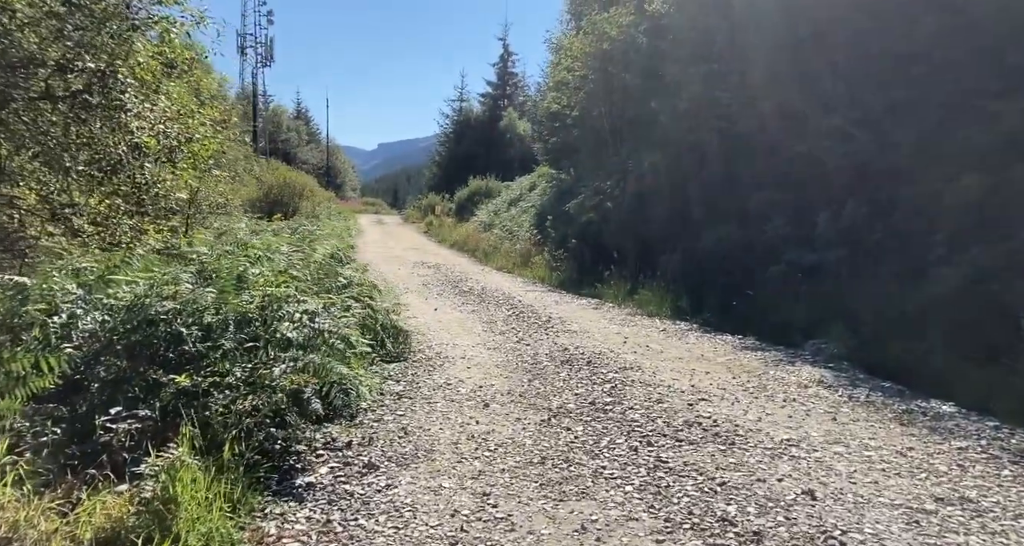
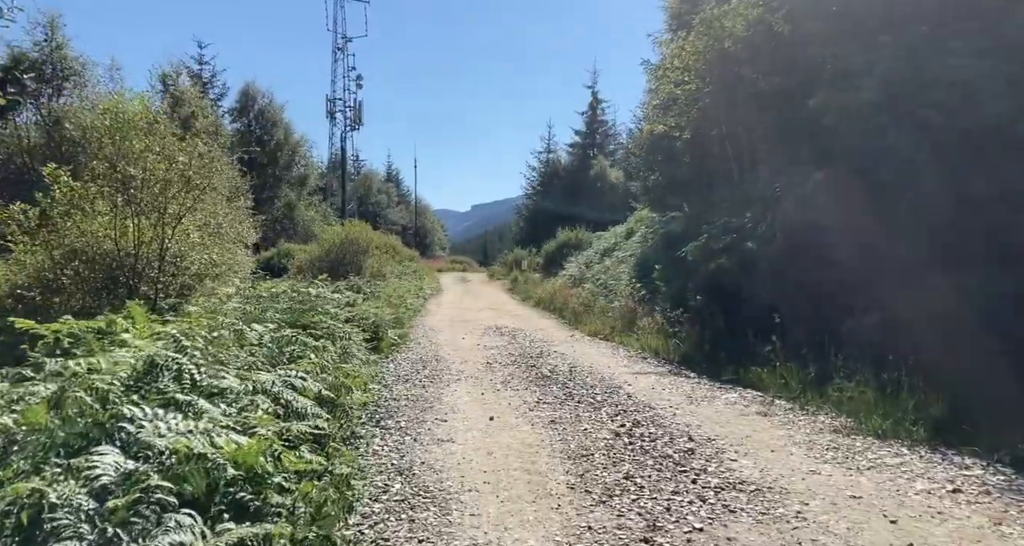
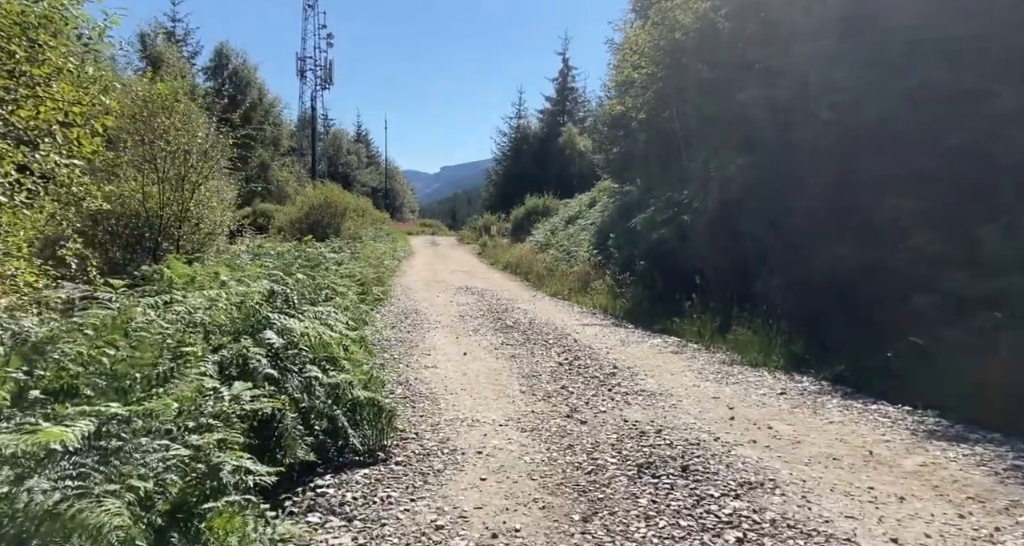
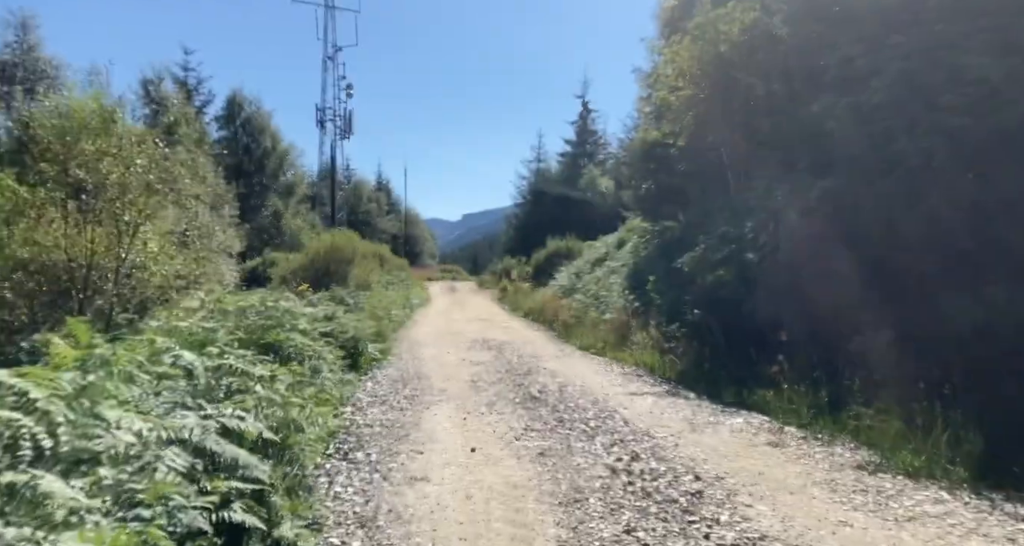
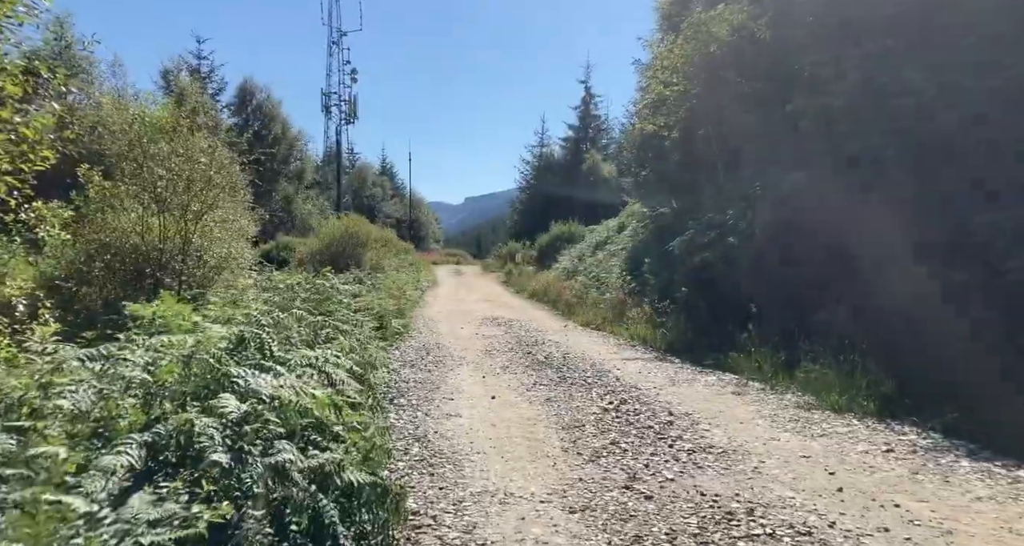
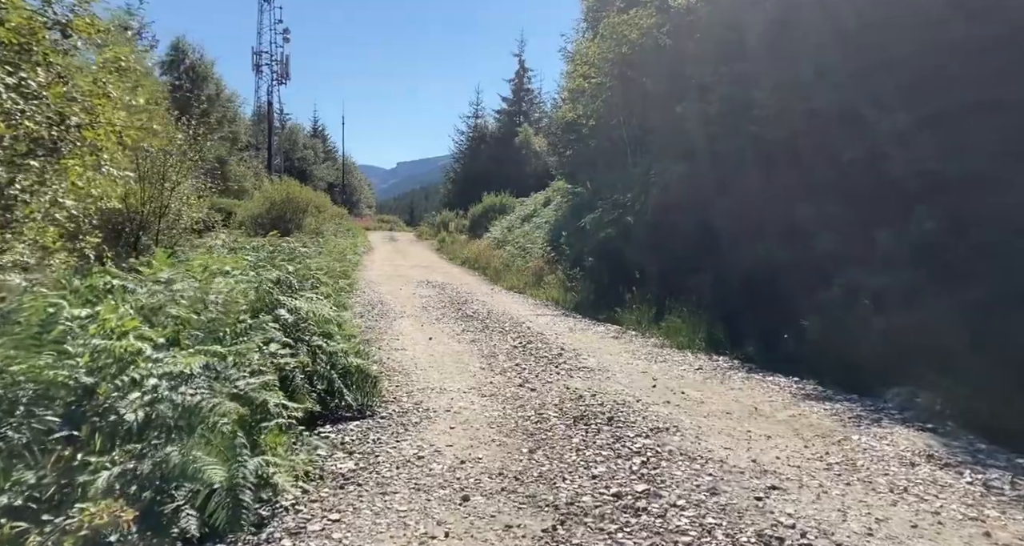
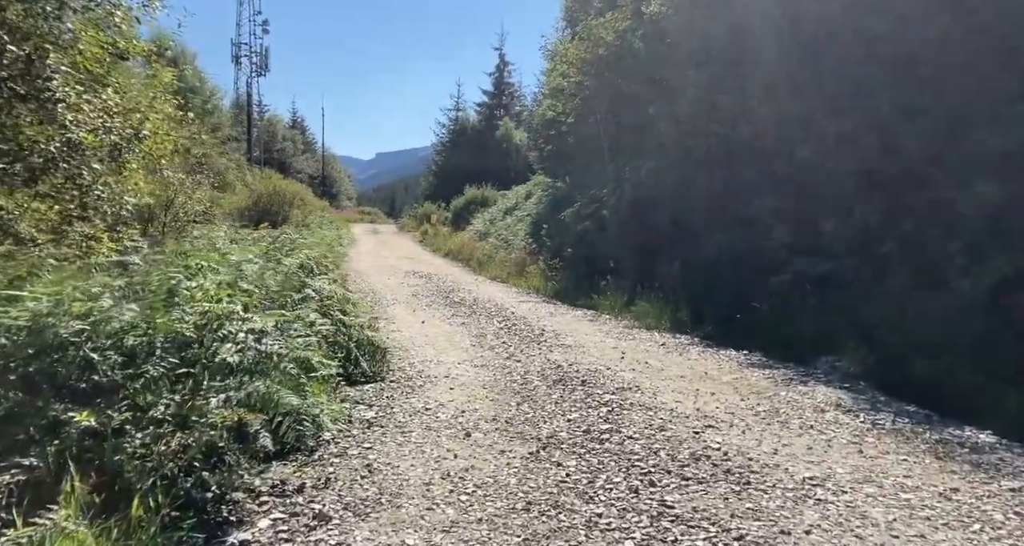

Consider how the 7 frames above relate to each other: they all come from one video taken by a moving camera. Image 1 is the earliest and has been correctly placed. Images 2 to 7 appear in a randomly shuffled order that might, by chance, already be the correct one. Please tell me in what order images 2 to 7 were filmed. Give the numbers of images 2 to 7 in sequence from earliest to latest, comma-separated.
7, 6, 3, 5, 2, 4
